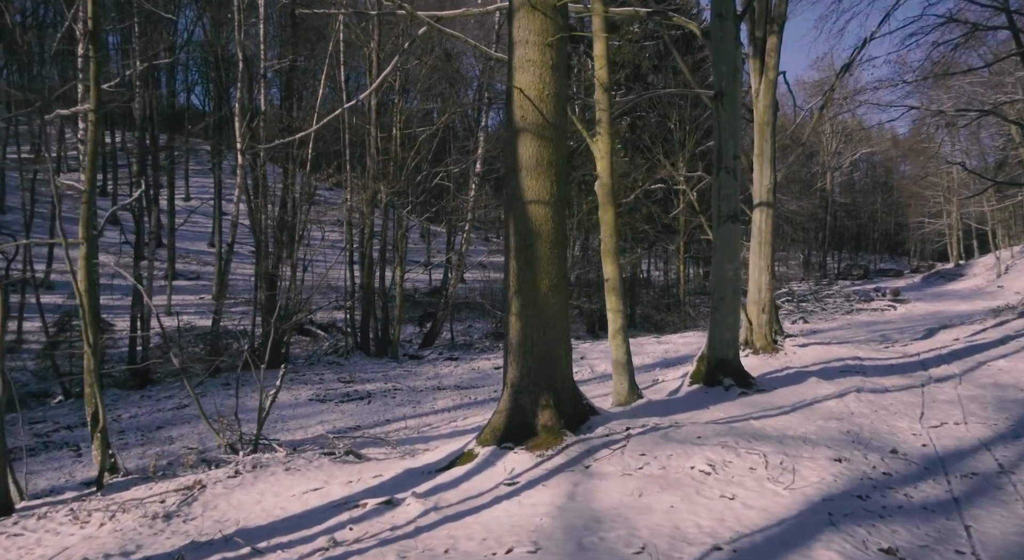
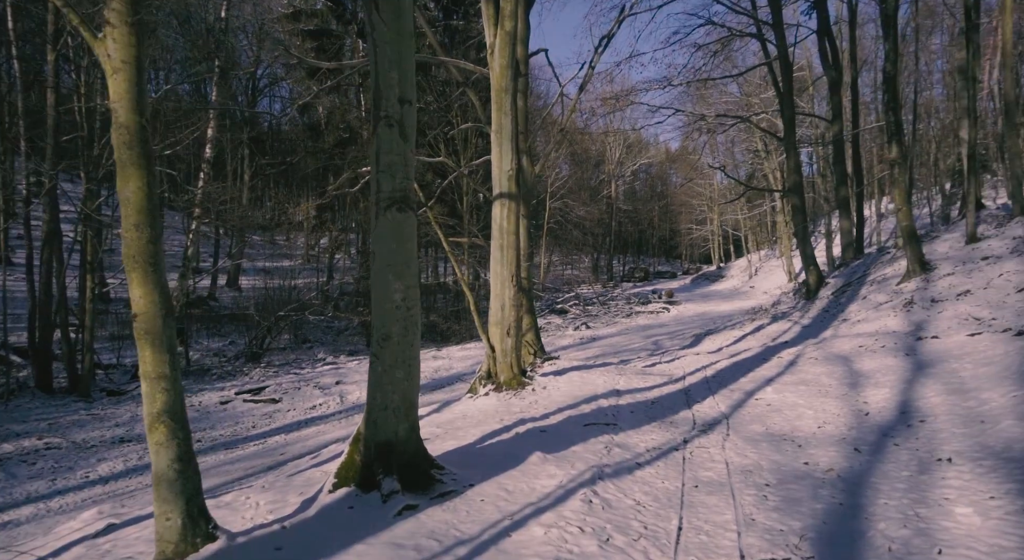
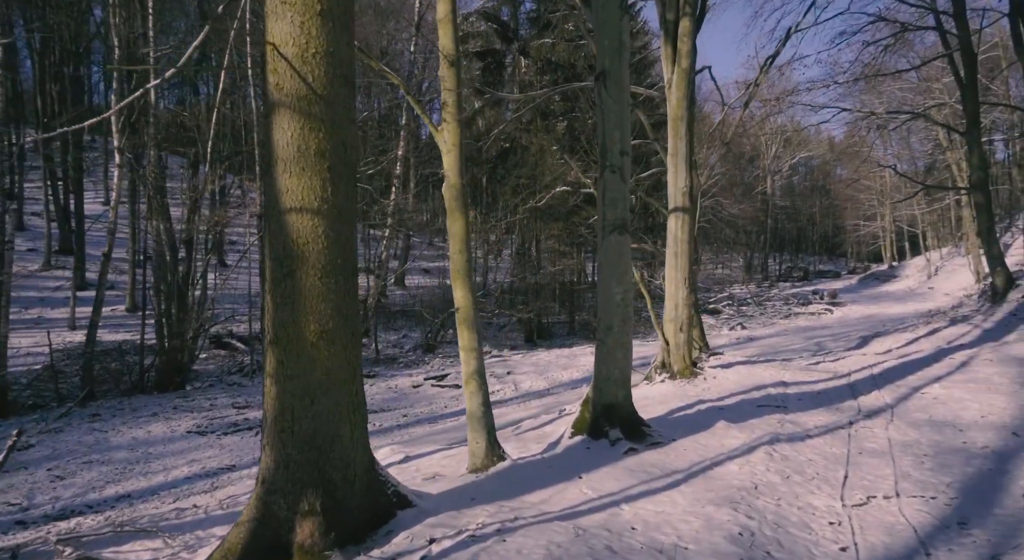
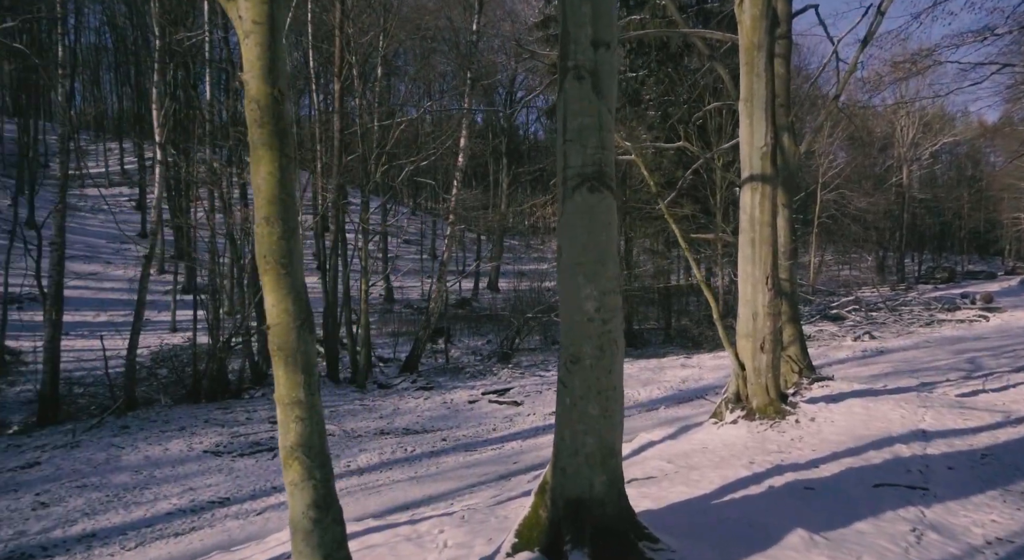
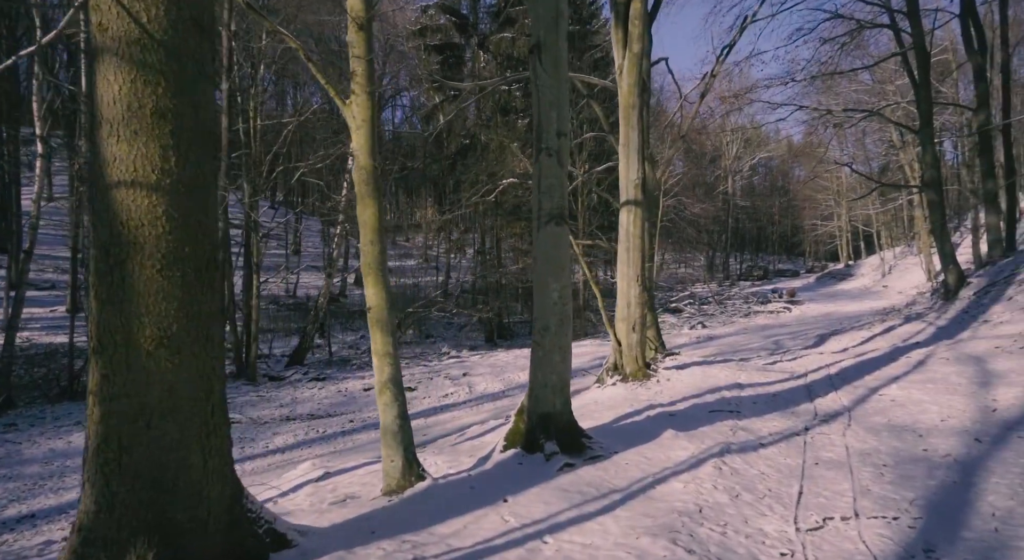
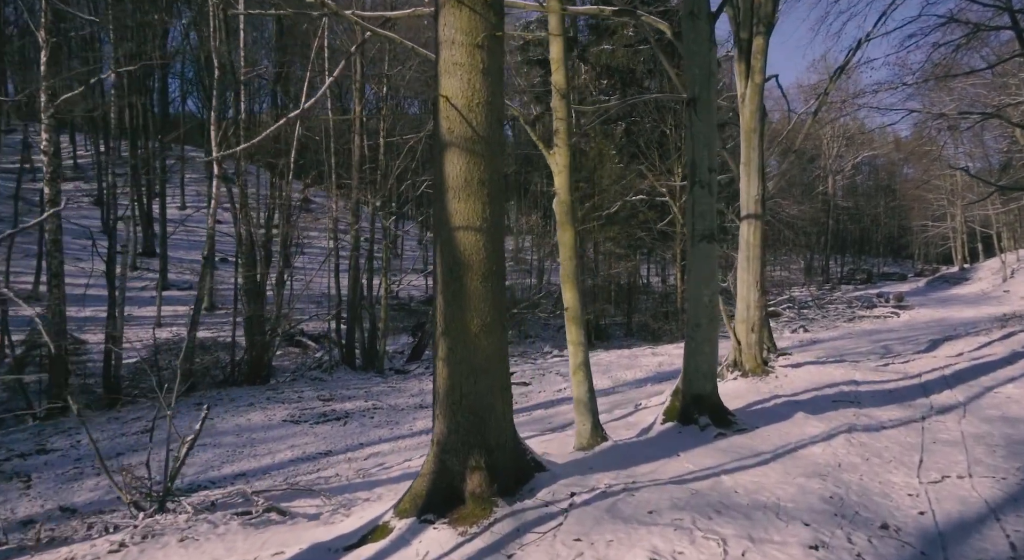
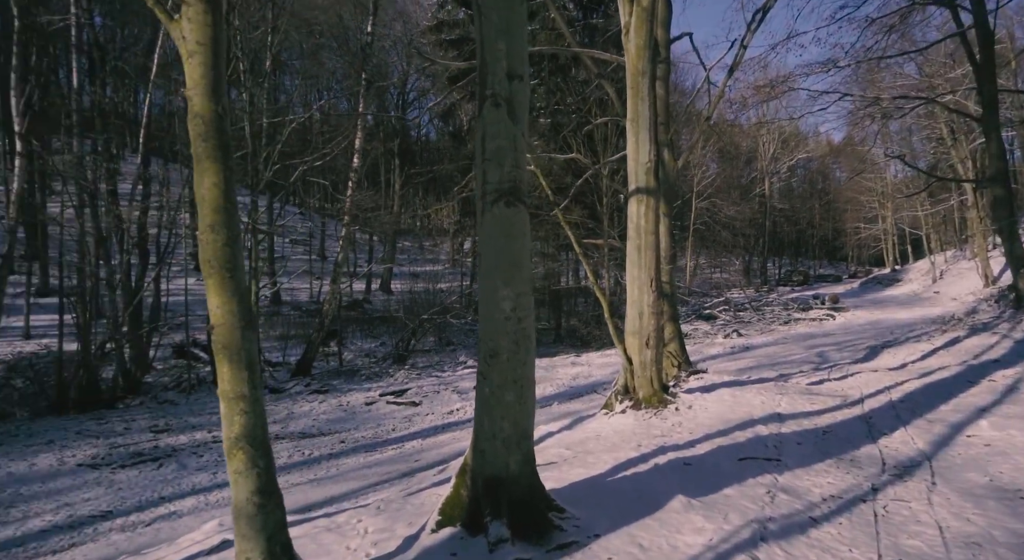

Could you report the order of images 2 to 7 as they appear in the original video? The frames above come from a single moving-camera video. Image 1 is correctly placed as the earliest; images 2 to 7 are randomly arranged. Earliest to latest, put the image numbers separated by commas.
6, 3, 5, 2, 7, 4
